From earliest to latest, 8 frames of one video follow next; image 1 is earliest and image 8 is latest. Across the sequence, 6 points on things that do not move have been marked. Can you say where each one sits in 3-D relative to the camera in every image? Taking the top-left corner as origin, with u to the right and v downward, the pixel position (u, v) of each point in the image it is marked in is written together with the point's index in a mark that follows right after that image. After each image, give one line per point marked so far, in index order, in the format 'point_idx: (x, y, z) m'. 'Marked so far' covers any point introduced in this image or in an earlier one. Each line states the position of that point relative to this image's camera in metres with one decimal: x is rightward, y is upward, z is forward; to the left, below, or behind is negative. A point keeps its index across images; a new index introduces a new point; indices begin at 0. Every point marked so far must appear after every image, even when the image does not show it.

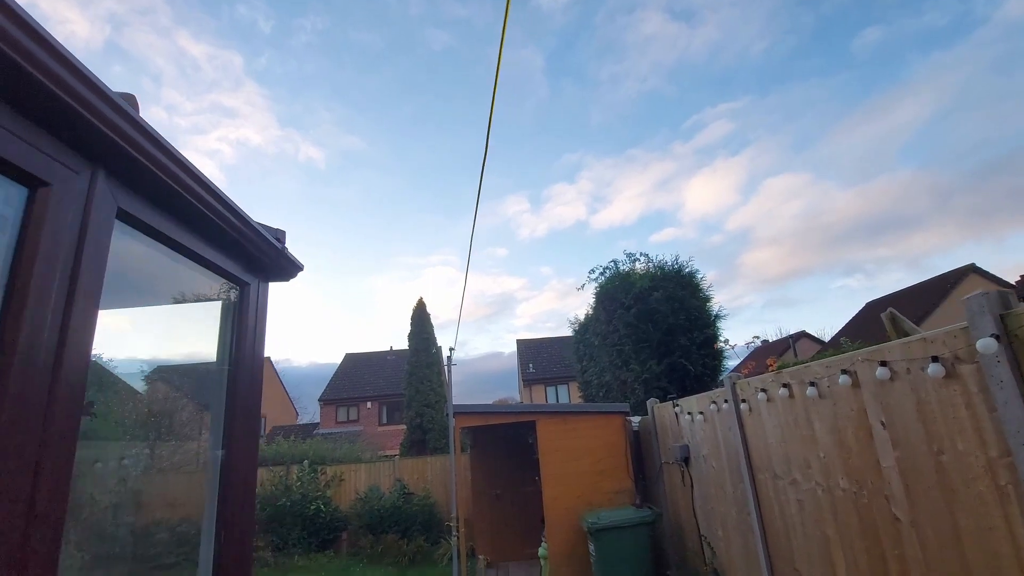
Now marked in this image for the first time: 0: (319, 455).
0: (-5.5, -4.8, +14.1) m
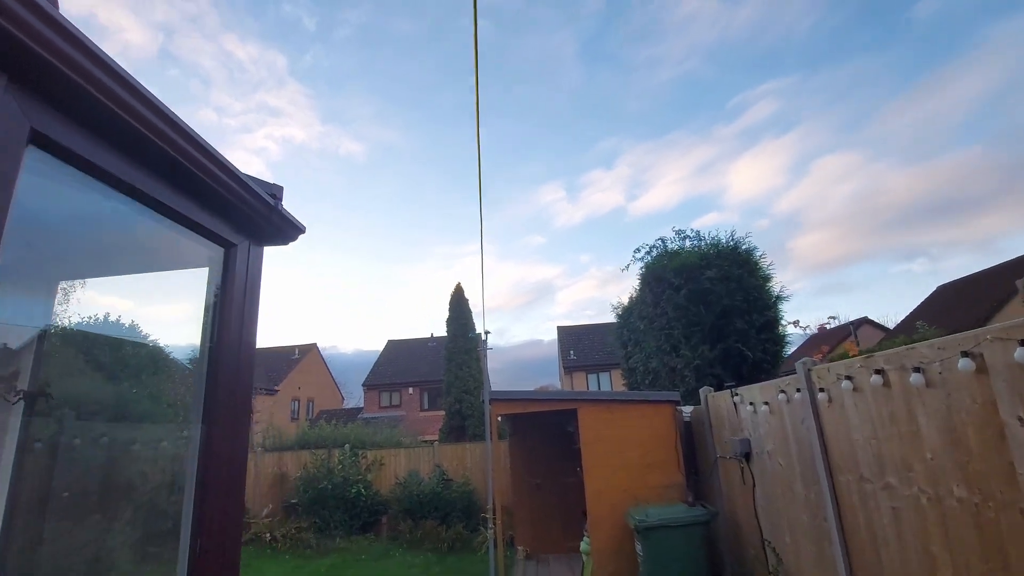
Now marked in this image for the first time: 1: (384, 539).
0: (-4.4, -4.3, +14.2) m
1: (-2.9, -5.8, +11.4) m
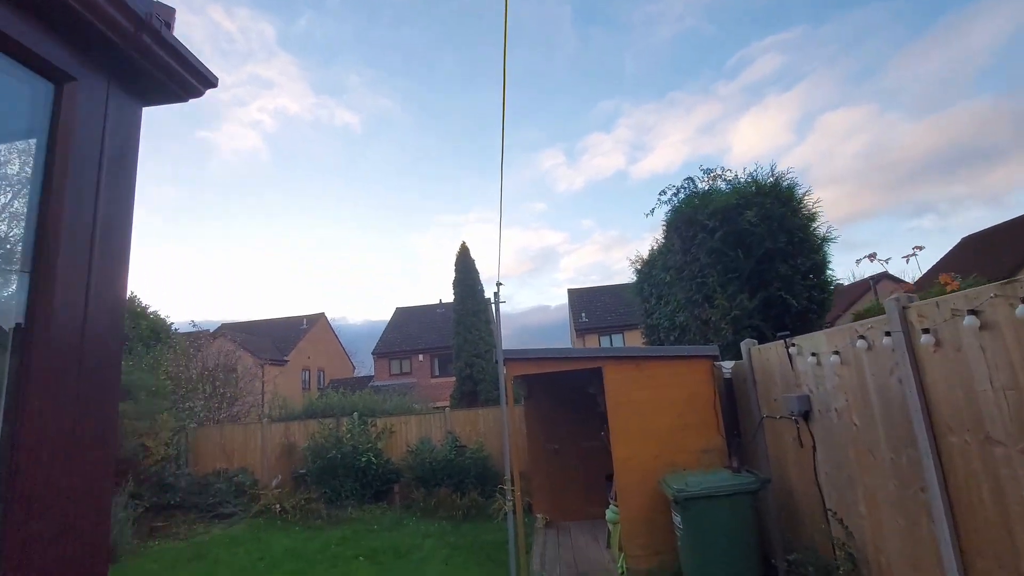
0: (-4.0, -3.3, +13.7) m
1: (-2.5, -4.9, +11.0) m
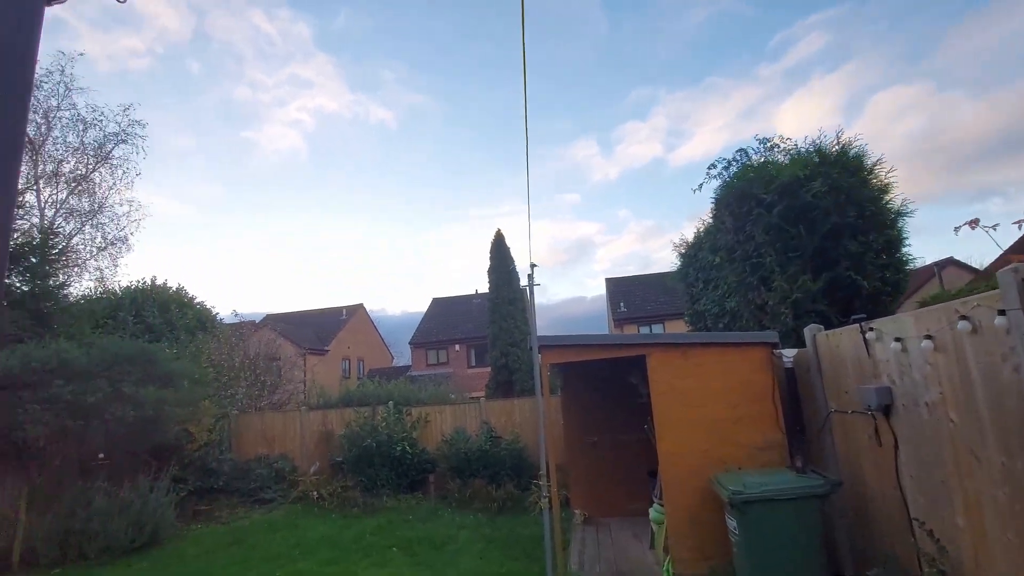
0: (-3.0, -3.0, +13.7) m
1: (-1.7, -4.6, +10.9) m
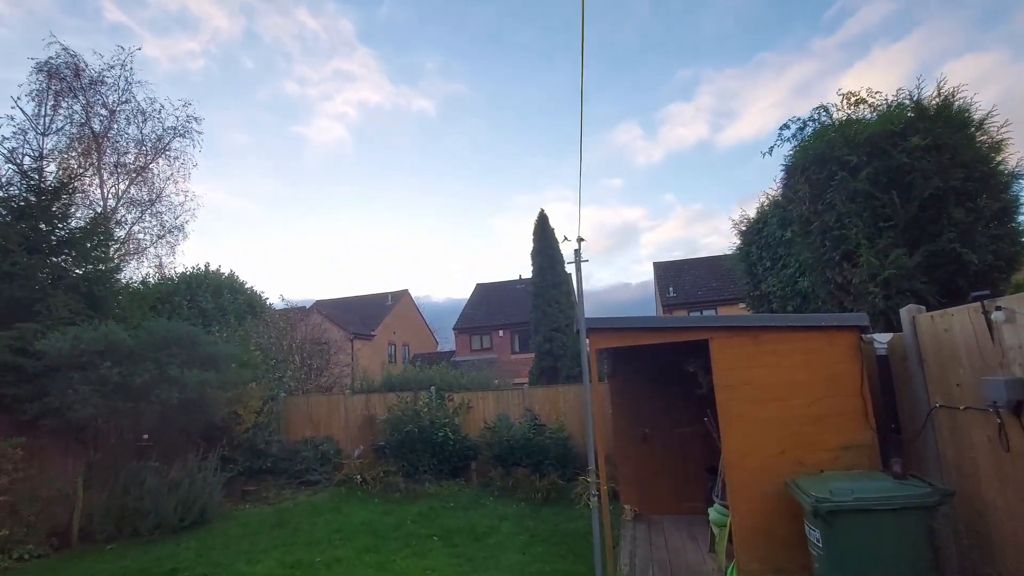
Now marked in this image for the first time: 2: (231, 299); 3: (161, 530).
0: (-1.8, -2.6, +13.5) m
1: (-0.8, -4.2, +10.6) m
2: (-9.0, -0.4, +15.9) m
3: (-5.6, -3.9, +7.9) m
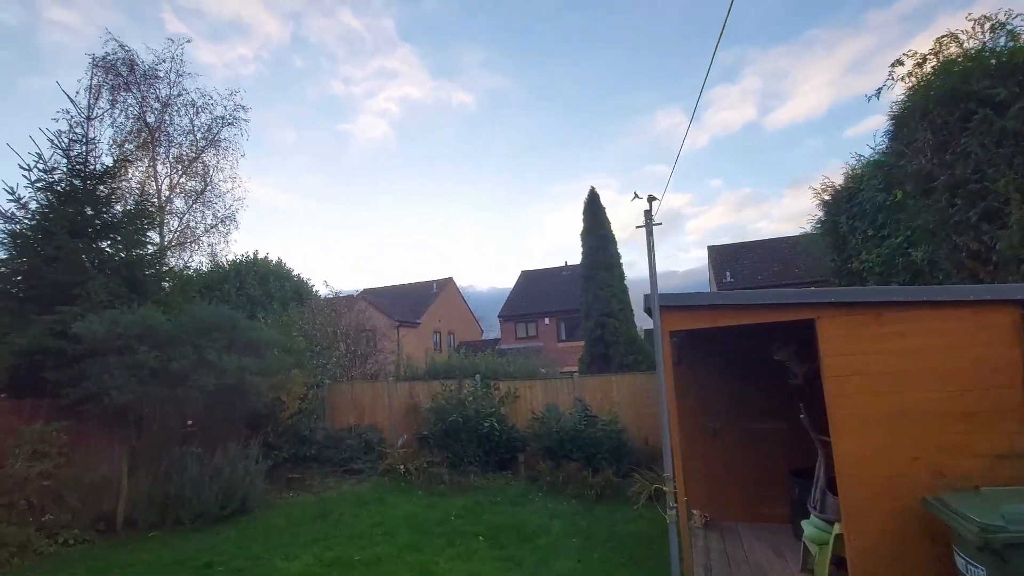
0: (-0.5, -2.1, +12.9) m
1: (+0.2, -3.9, +10.0) m
2: (-7.5, +0.1, +15.9) m
3: (-4.8, -3.6, +7.7) m
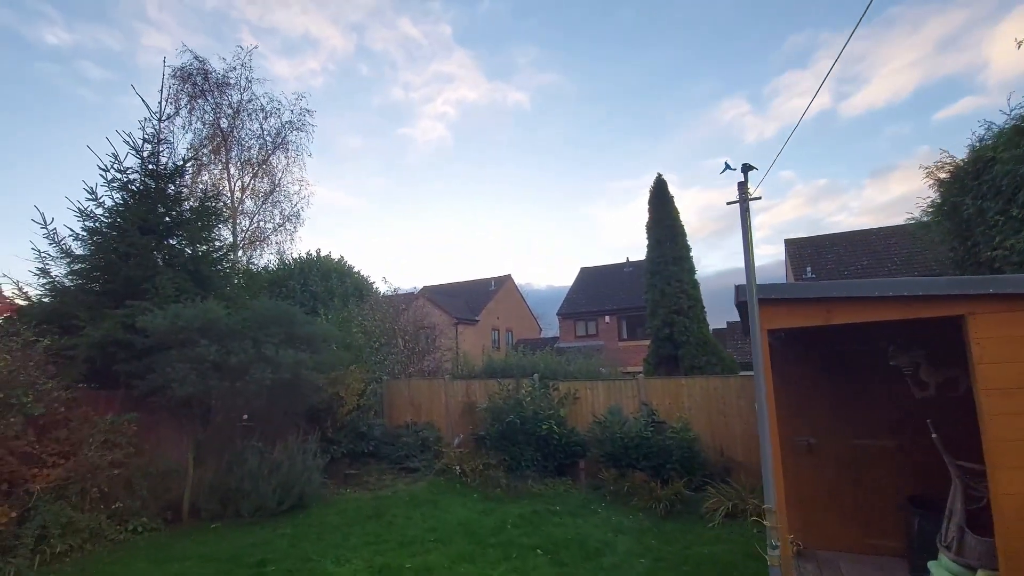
0: (+1.0, -2.0, +12.4) m
1: (+1.4, -3.8, +9.4) m
2: (-5.6, +0.2, +16.1) m
3: (-3.9, -3.5, +7.7) m
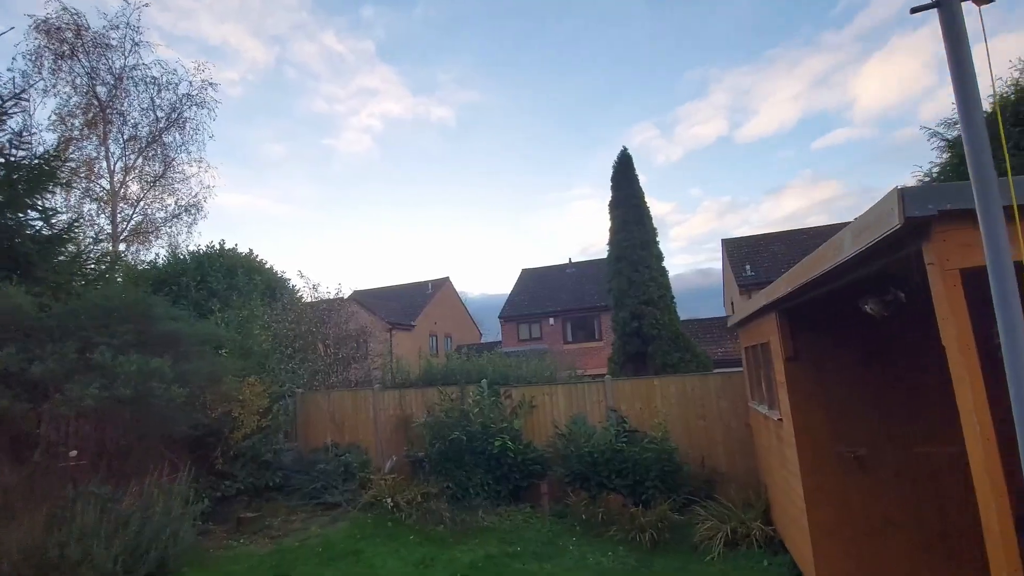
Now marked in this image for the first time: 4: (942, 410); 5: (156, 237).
0: (-0.3, -1.8, +10.6) m
1: (+0.5, -3.5, +7.7) m
2: (-7.3, +0.3, +13.5) m
3: (-4.5, -3.3, +5.4) m
4: (+3.6, -1.1, +4.3) m
5: (-11.7, +1.7, +16.2) m
